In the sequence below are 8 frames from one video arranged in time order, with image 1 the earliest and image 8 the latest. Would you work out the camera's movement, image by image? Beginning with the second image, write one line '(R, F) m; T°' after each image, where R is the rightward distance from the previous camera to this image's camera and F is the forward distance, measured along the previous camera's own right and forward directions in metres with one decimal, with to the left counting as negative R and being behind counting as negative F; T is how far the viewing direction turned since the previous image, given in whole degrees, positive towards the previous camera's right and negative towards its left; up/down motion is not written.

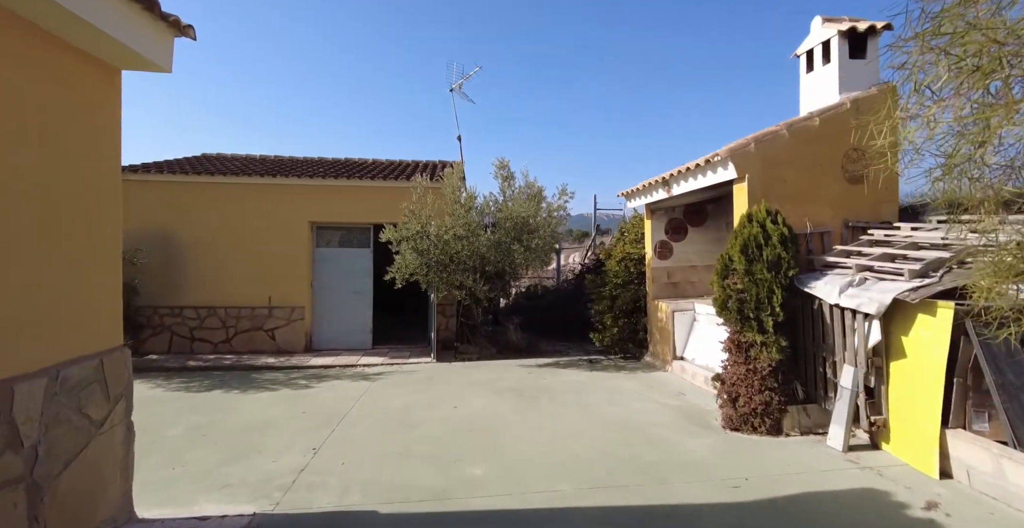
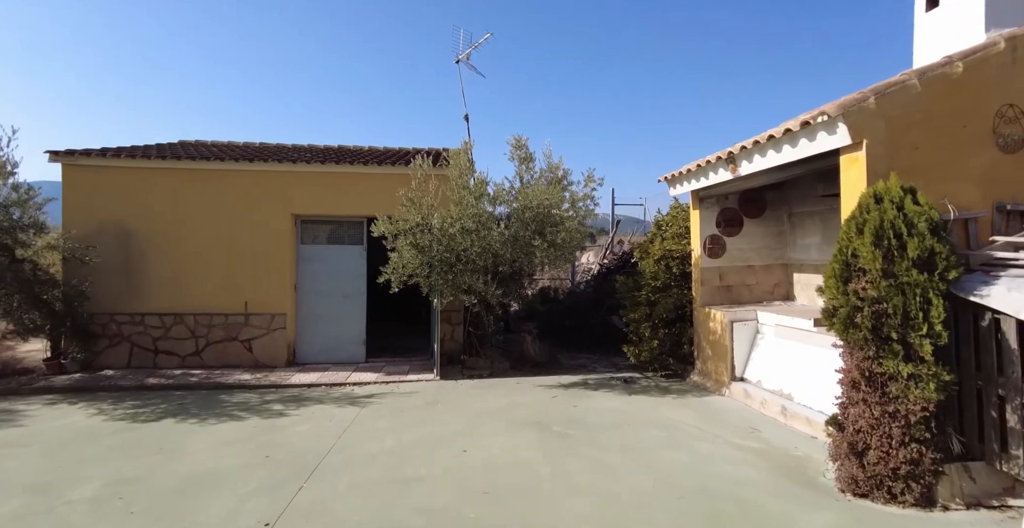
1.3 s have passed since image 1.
(-0.2, +1.5) m; -1°
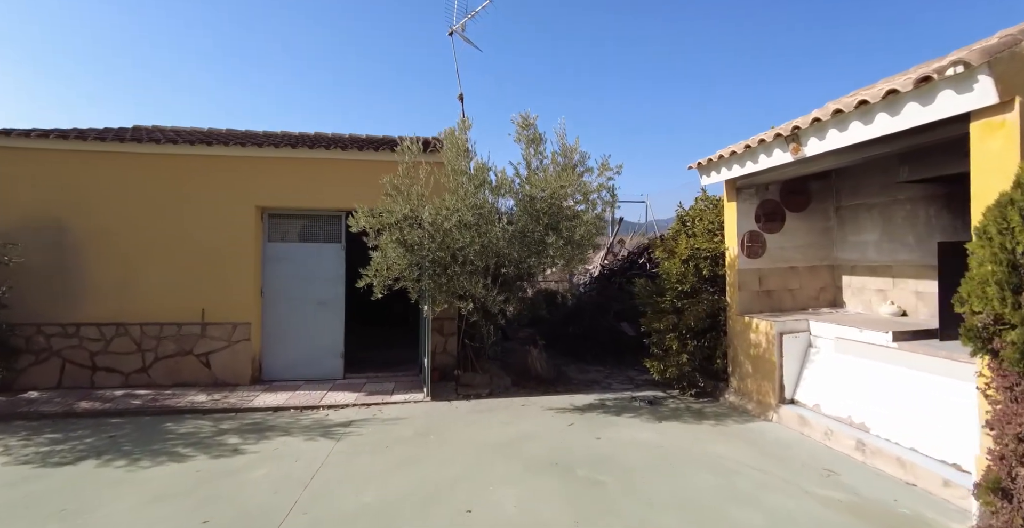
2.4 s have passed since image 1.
(-0.2, +1.1) m; +2°
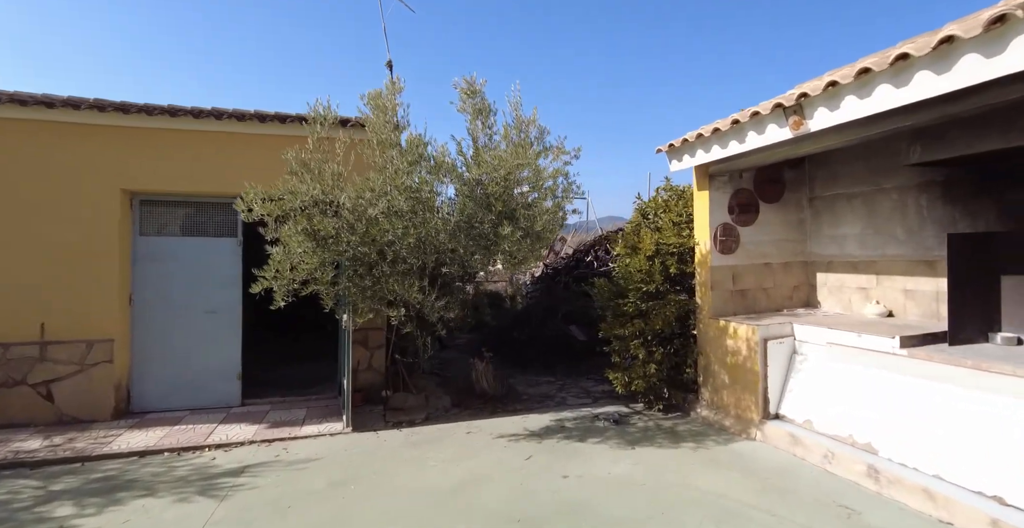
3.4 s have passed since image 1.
(-0.1, +1.1) m; +8°
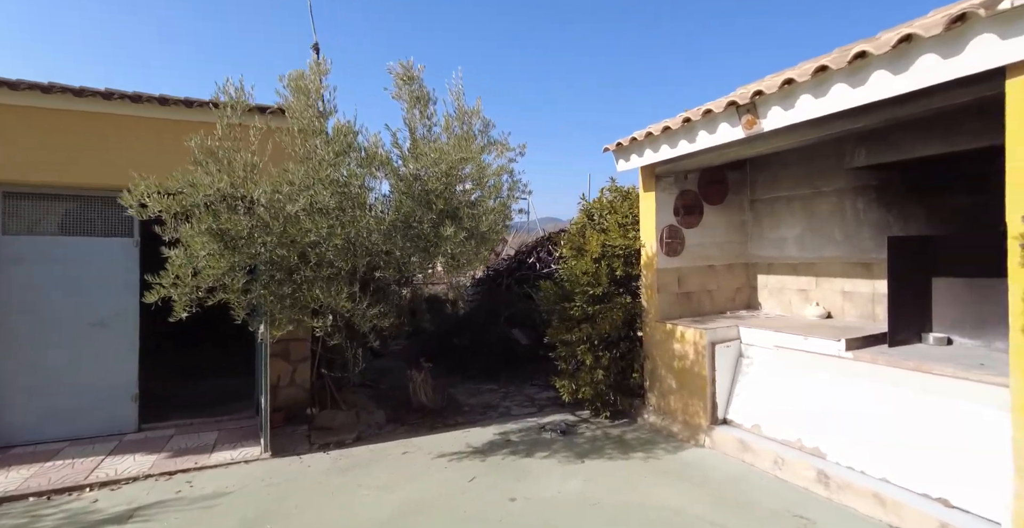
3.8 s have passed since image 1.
(0.0, +0.4) m; +7°
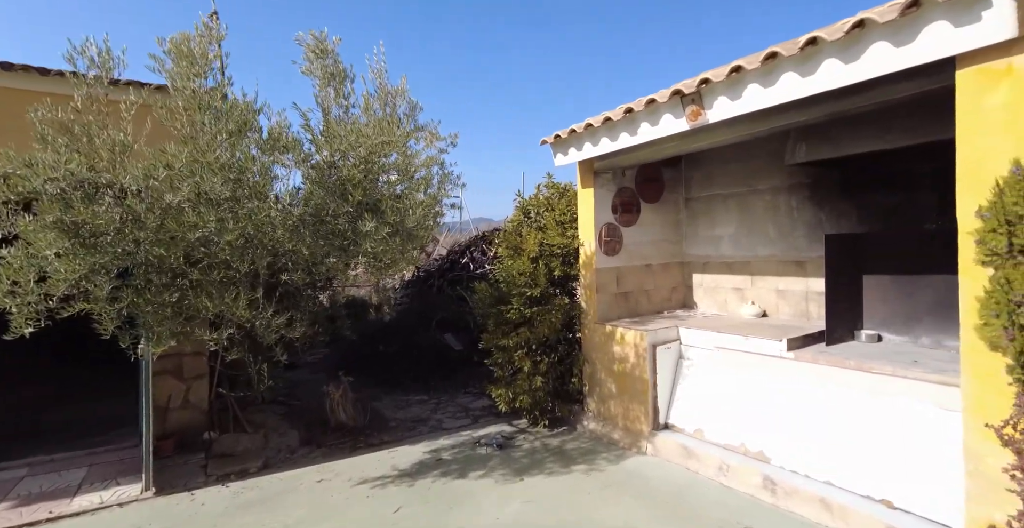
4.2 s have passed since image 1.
(0.0, +0.4) m; +8°
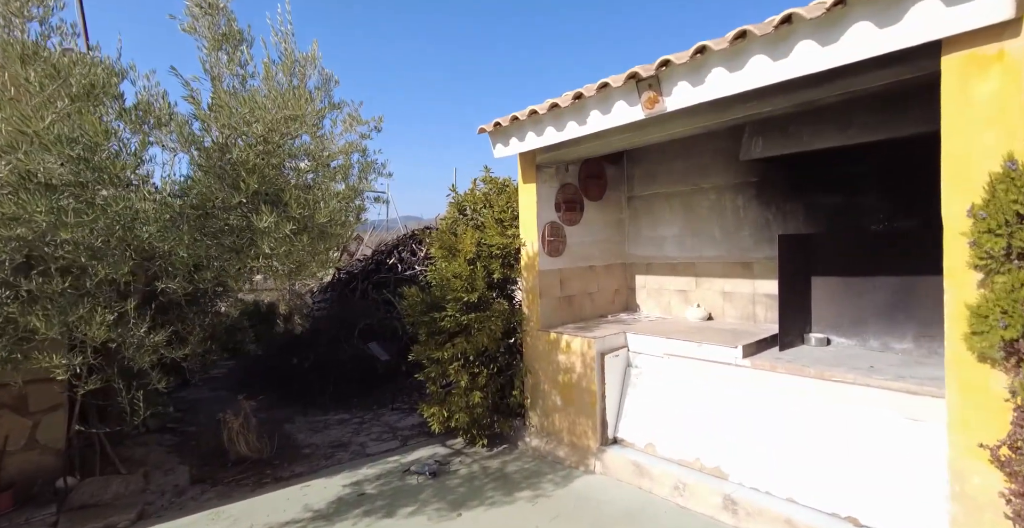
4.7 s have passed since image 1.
(-0.1, +0.5) m; +8°
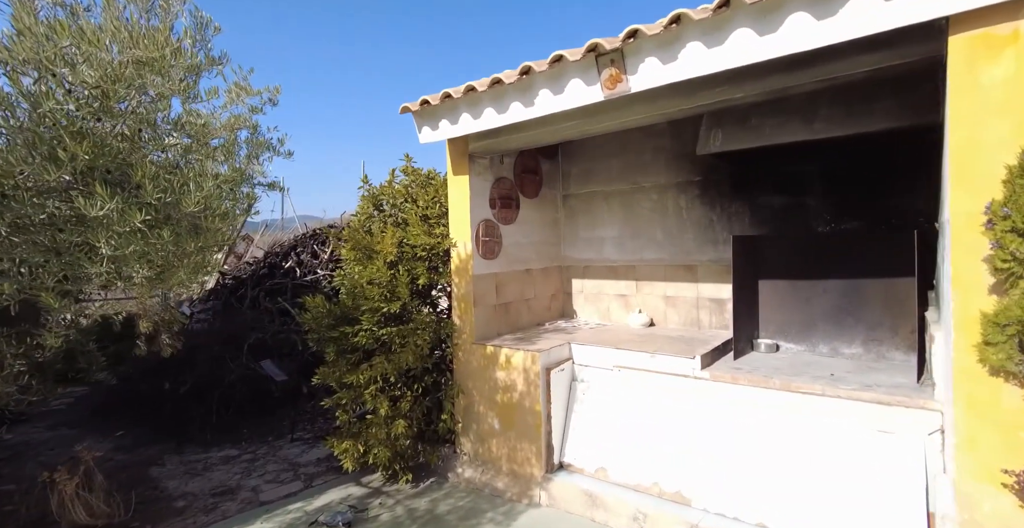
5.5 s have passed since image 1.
(-0.2, +0.6) m; +11°
